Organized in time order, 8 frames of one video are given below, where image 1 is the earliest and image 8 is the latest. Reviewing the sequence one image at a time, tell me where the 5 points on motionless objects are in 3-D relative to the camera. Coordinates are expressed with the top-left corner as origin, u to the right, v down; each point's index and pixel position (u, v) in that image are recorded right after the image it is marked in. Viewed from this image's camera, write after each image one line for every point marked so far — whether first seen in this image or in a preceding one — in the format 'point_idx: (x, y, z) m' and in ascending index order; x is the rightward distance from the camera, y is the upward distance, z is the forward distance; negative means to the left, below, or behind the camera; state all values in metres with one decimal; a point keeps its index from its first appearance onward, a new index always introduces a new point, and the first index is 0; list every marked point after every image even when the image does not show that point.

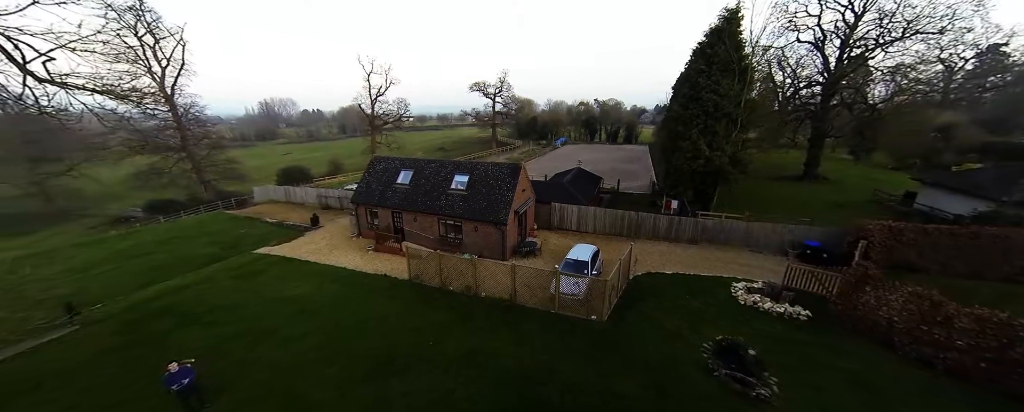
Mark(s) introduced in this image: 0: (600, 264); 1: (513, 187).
0: (+4.0, -2.7, +14.1) m
1: (0.0, +1.0, +16.8) m
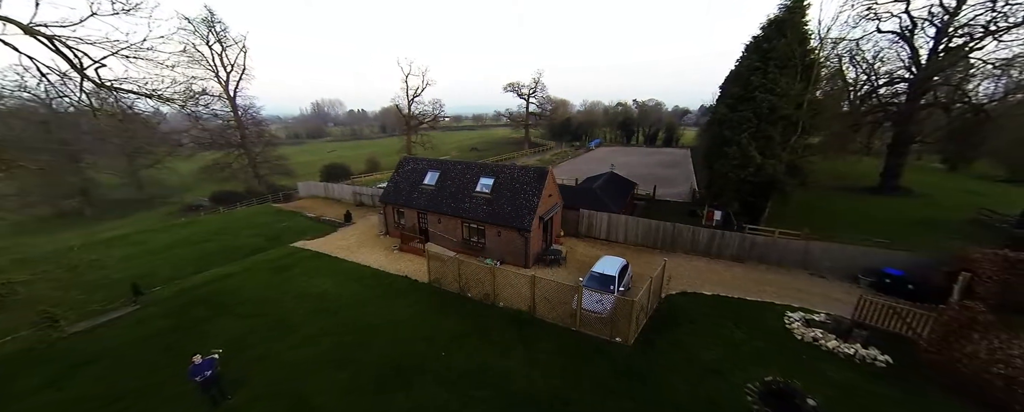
0: (+4.9, -3.1, +12.9) m
1: (+1.4, +0.7, +16.0) m
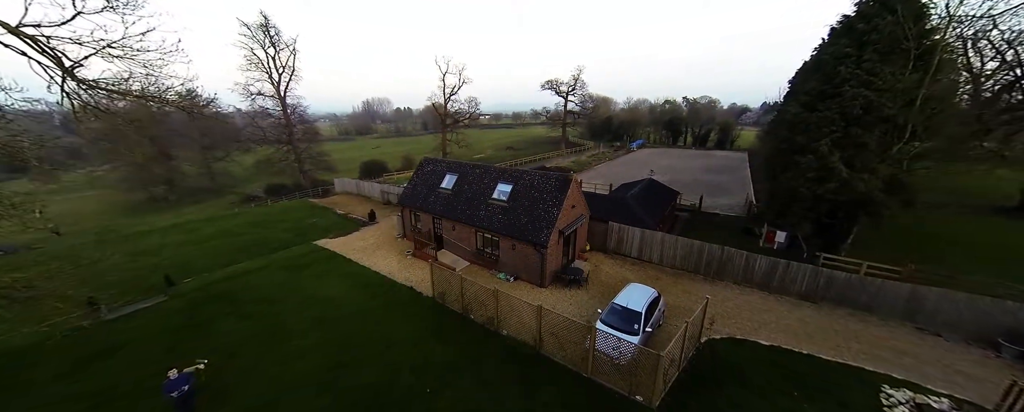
0: (+5.1, -3.8, +10.6) m
1: (+2.1, +0.2, +14.1) m
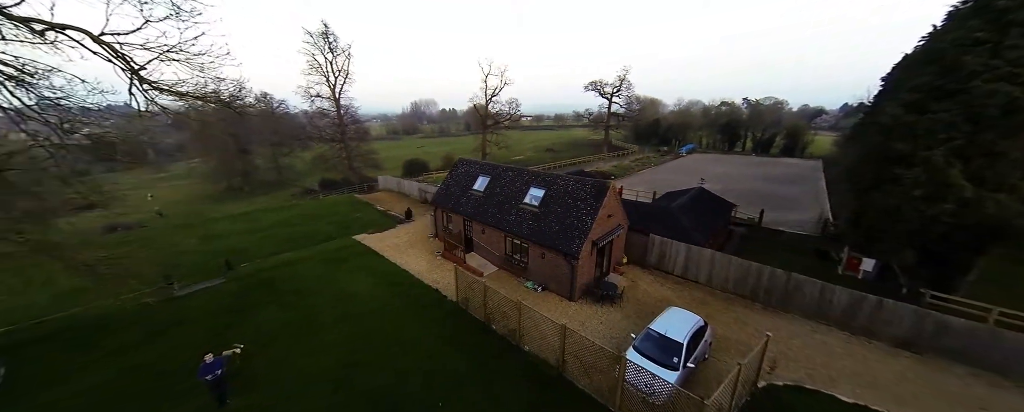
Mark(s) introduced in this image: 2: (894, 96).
0: (+5.7, -4.2, +9.2) m
1: (+3.4, -0.2, +13.0) m
2: (+16.5, +4.9, +13.6) m
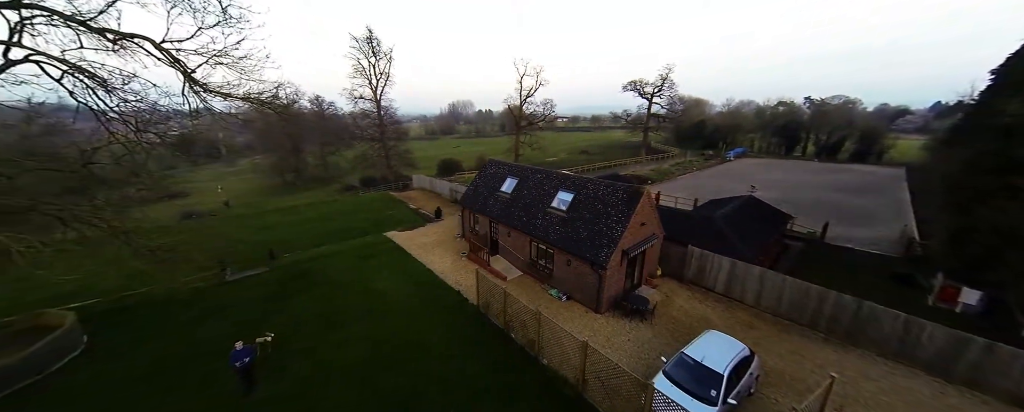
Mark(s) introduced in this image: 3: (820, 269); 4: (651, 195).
0: (+6.1, -4.5, +8.0) m
1: (+4.4, -0.5, +12.1) m
2: (+17.6, +4.2, +11.3) m
3: (+14.8, -2.9, +14.9) m
4: (+5.6, +0.4, +12.5) m
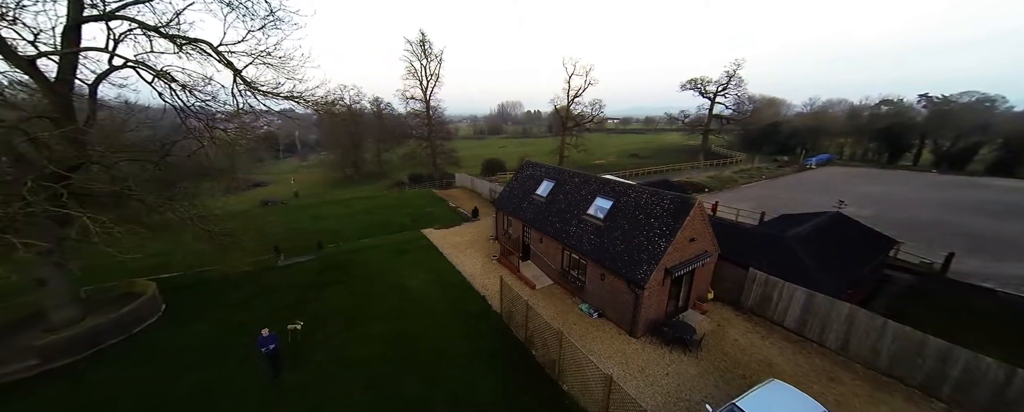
0: (+6.3, -5.0, +6.2) m
1: (+5.4, -0.8, +10.5) m
2: (+18.5, +3.2, +7.8) m
3: (+15.9, -3.8, +11.7) m
4: (+6.7, 0.0, +10.8) m
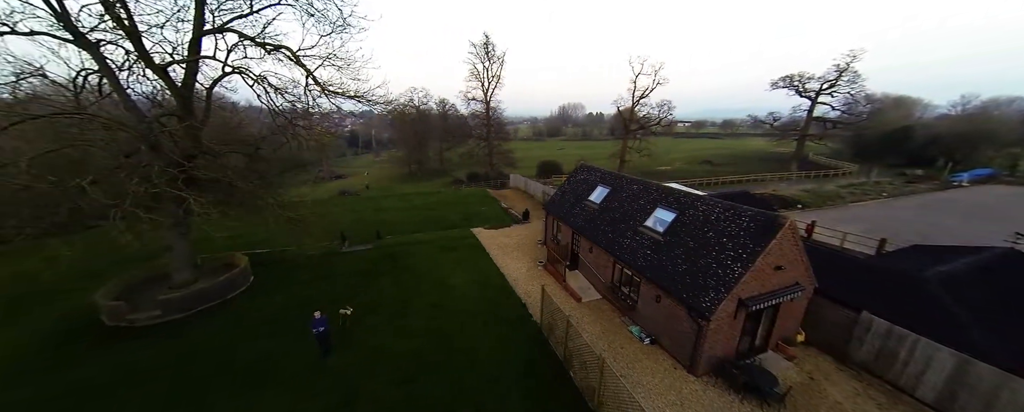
0: (+6.6, -5.5, +4.3) m
1: (+6.7, -1.3, +8.7) m
2: (+19.4, +1.9, +3.7) m
3: (+17.0, -4.9, +8.1) m
4: (+8.0, -0.6, +8.7) m
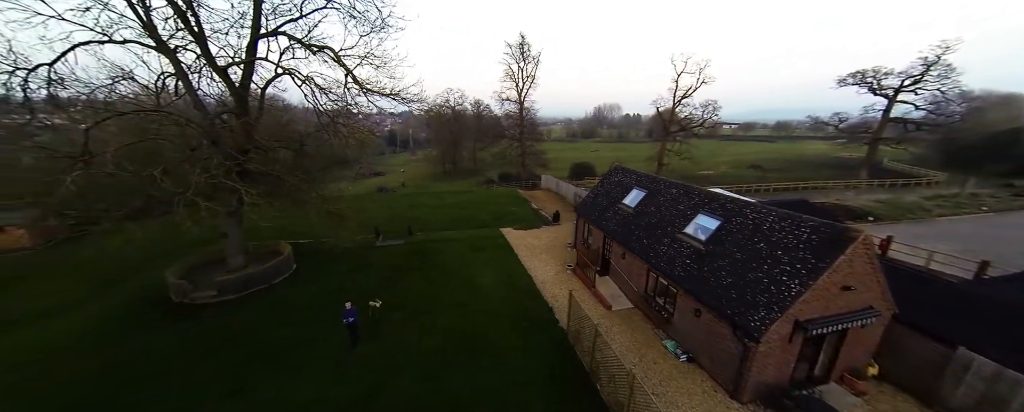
0: (+6.7, -5.7, +3.3) m
1: (+7.3, -1.6, +7.7) m
2: (+19.6, +1.3, +1.5) m
3: (+17.5, -5.5, +6.0) m
4: (+8.8, -0.9, +7.6) m
